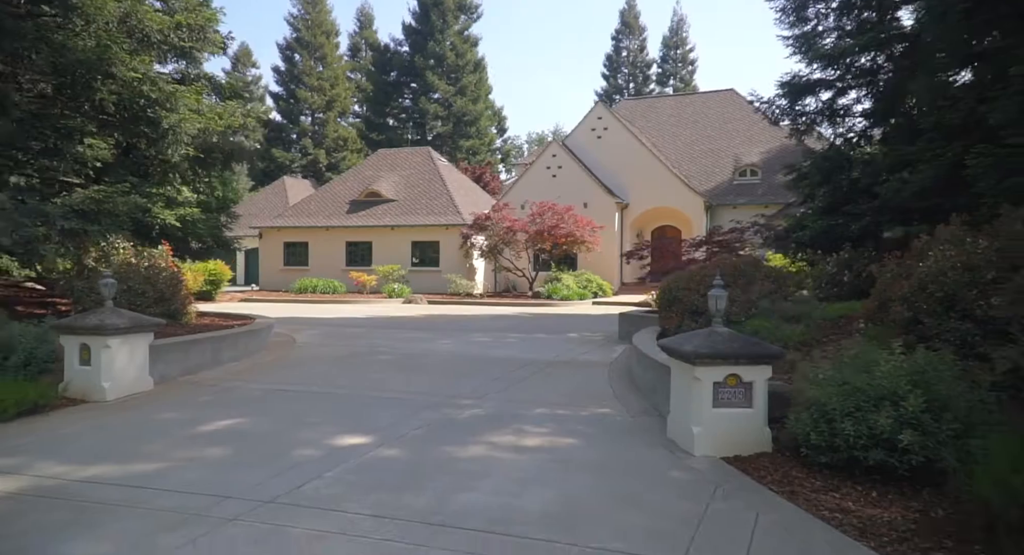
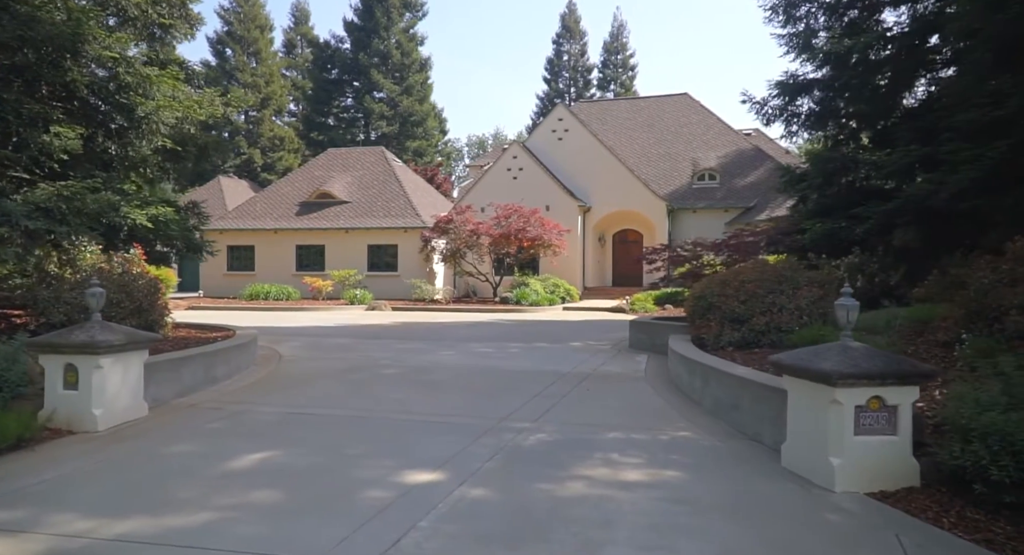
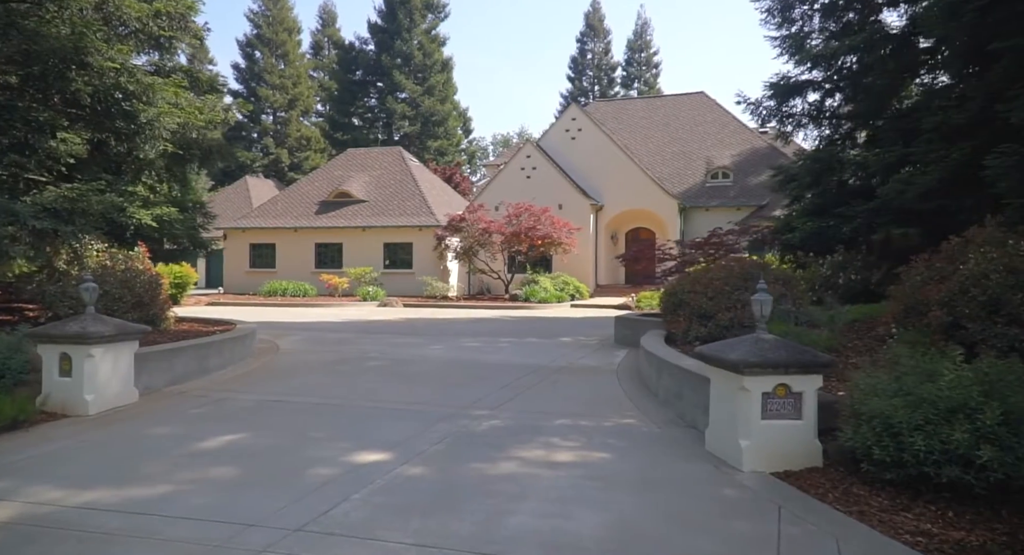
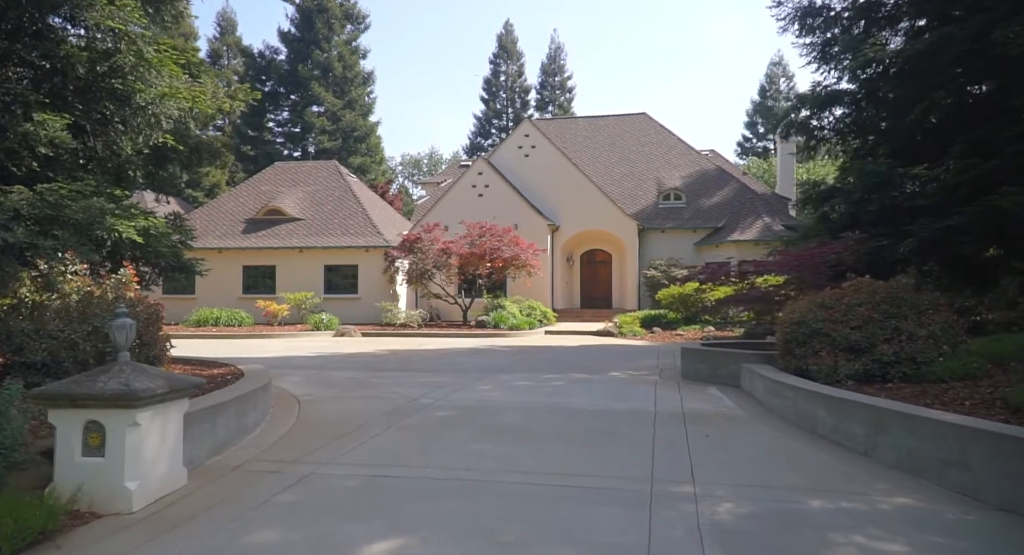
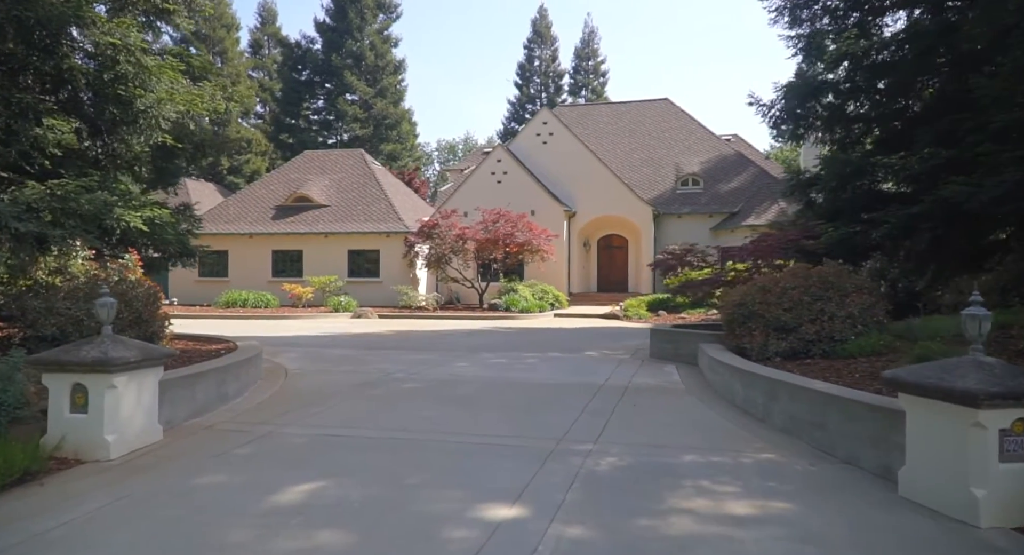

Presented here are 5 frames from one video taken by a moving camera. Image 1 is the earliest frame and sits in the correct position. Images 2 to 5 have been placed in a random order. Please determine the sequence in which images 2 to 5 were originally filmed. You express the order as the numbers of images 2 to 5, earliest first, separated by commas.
3, 2, 5, 4
